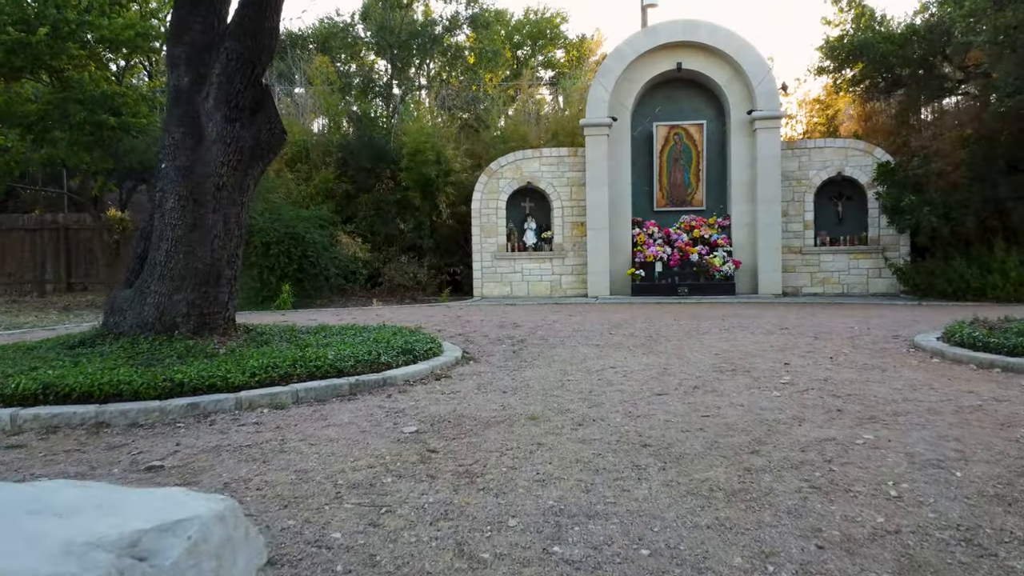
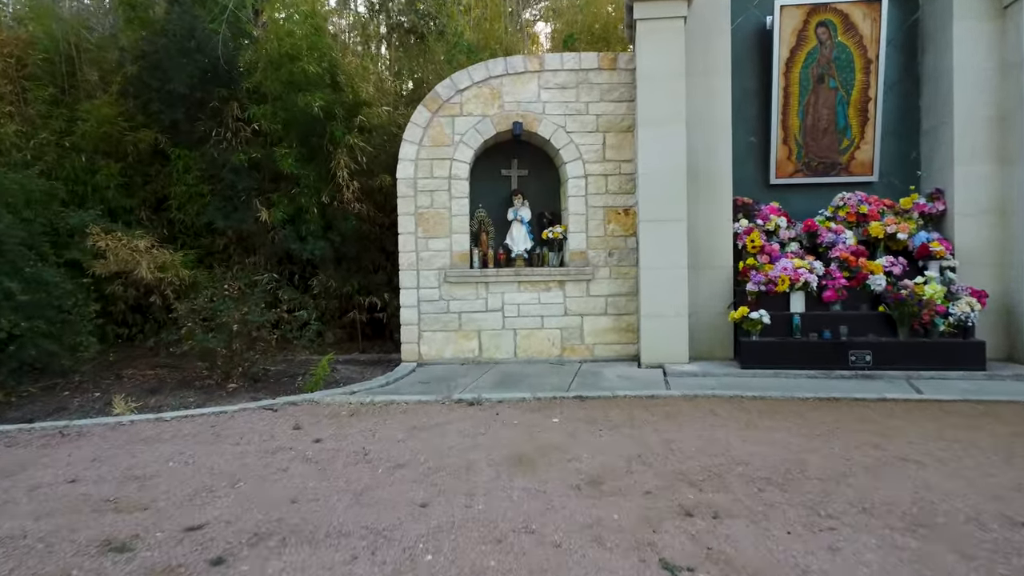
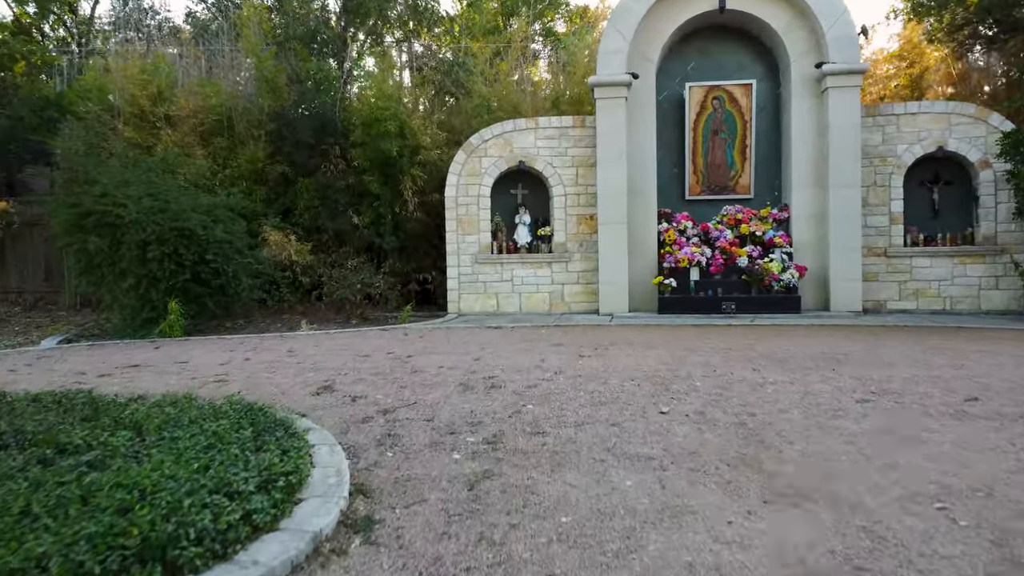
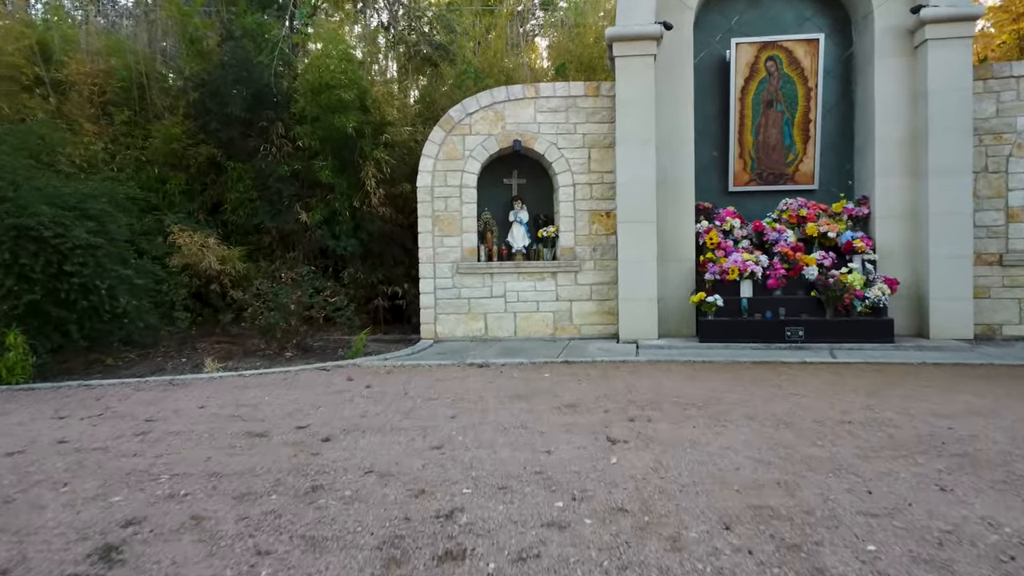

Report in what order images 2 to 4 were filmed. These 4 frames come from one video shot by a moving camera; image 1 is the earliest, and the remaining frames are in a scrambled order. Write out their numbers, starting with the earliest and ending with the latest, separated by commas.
3, 4, 2
